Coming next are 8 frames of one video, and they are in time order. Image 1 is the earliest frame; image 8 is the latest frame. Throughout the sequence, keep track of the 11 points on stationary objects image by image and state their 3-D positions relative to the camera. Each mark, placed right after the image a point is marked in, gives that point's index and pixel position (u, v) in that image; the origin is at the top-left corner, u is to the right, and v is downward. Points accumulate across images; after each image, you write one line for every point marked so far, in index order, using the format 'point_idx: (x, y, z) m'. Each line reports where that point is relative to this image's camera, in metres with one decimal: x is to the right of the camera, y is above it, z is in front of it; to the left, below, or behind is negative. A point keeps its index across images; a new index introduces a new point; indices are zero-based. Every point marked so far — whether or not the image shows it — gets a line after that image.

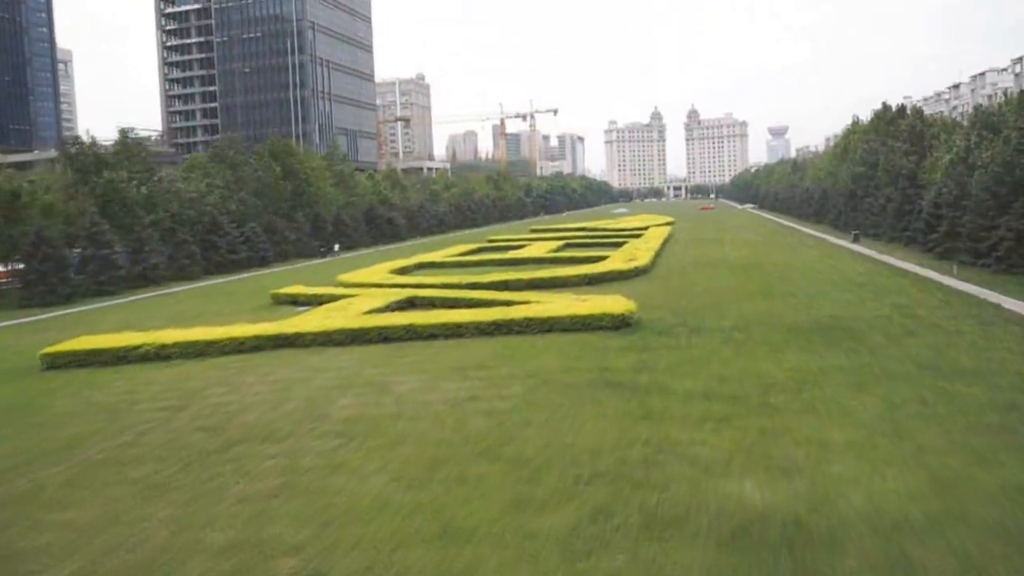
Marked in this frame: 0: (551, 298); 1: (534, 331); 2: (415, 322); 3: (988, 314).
0: (+0.7, -0.2, +18.1) m
1: (+0.3, -0.7, +15.6) m
2: (-1.5, -0.5, +15.7) m
3: (+8.1, -0.5, +17.3) m
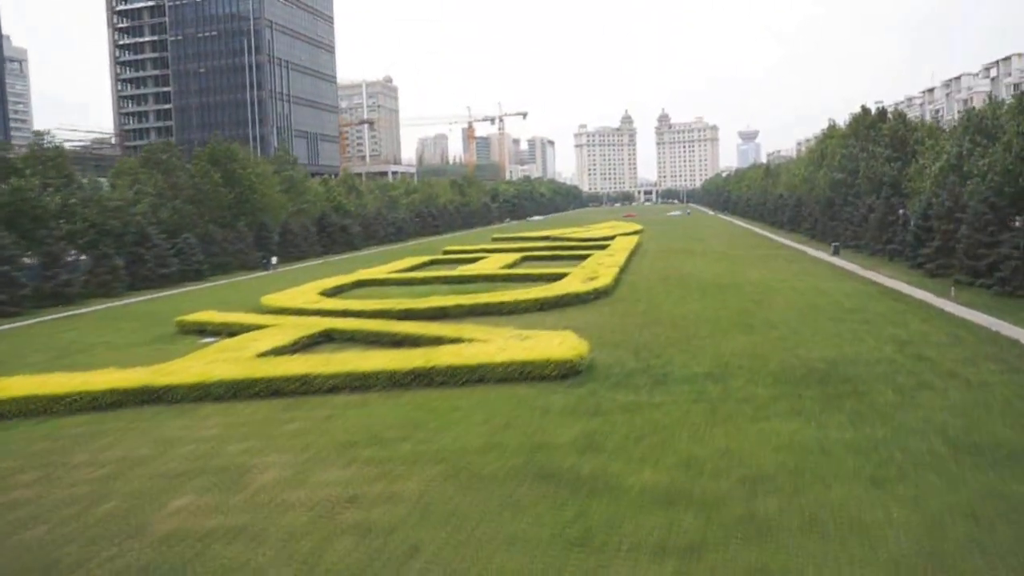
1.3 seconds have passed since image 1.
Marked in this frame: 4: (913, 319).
0: (-0.4, -0.7, +15.1) m
1: (-0.6, -1.2, +12.6) m
2: (-2.5, -1.0, +12.7) m
3: (+7.0, -1.0, +14.5) m
4: (+7.3, -0.6, +18.5) m
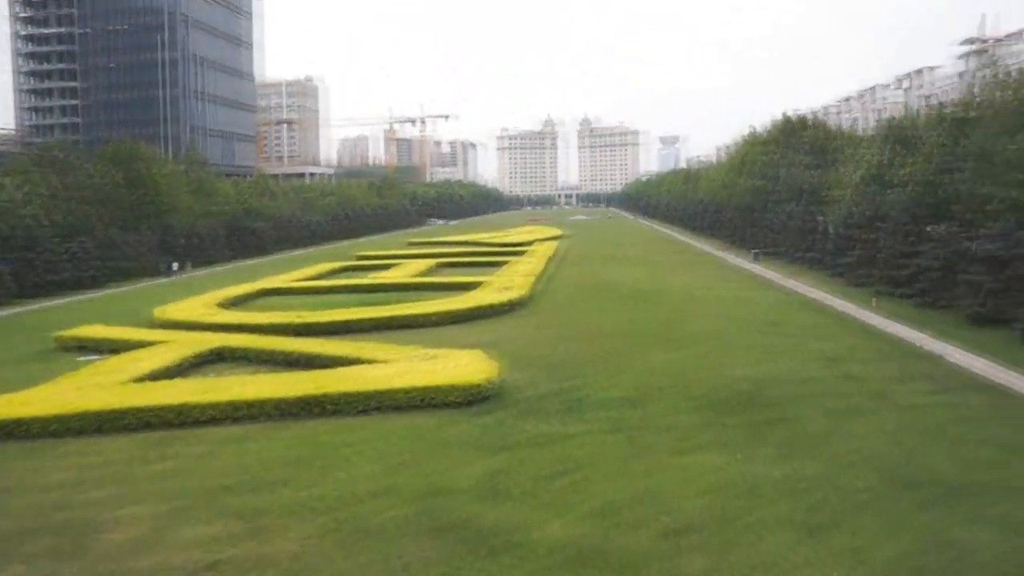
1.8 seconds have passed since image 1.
0: (-1.7, -0.9, +14.0) m
1: (-1.8, -1.4, +11.4) m
2: (-3.6, -1.2, +11.4) m
3: (+5.8, -1.2, +13.9) m
4: (+5.7, -0.8, +17.9) m
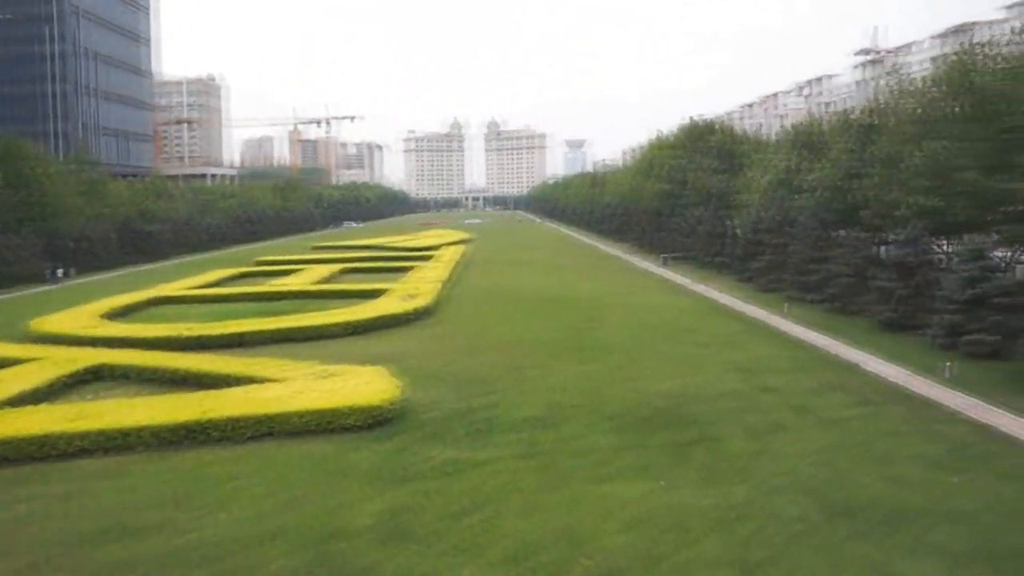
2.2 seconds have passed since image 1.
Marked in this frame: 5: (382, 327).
0: (-2.9, -1.0, +12.9) m
1: (-2.7, -1.5, +10.4) m
2: (-4.6, -1.4, +10.2) m
3: (+4.5, -1.3, +13.5) m
4: (+4.1, -0.9, +17.5) m
5: (-2.4, -0.7, +18.6) m
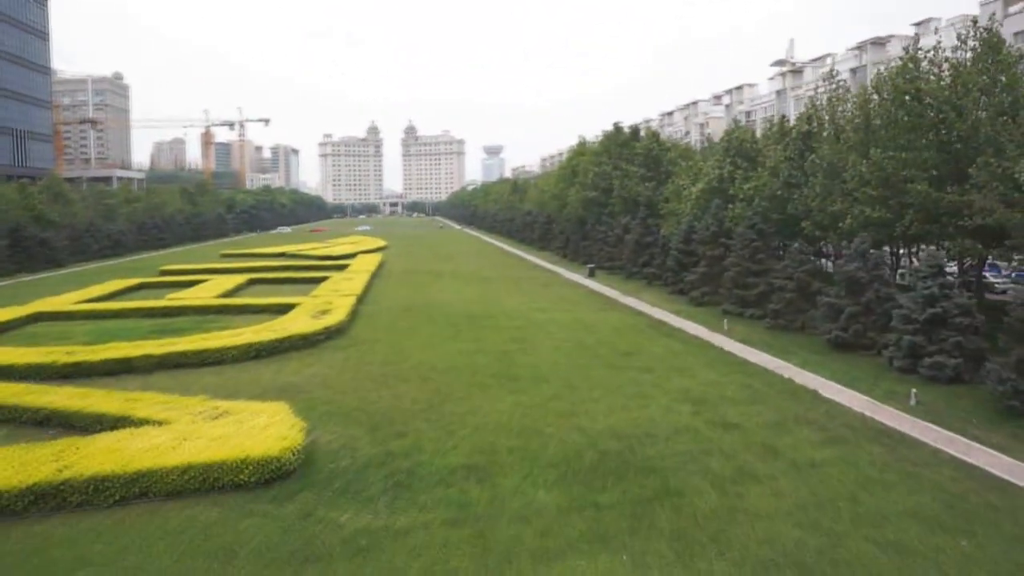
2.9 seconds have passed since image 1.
0: (-3.7, -1.3, +11.0) m
1: (-3.3, -1.7, +8.4) m
2: (-5.1, -1.6, +8.1) m
3: (+3.7, -1.6, +12.1) m
4: (+2.9, -1.2, +16.1) m
5: (-3.7, -1.0, +16.7) m
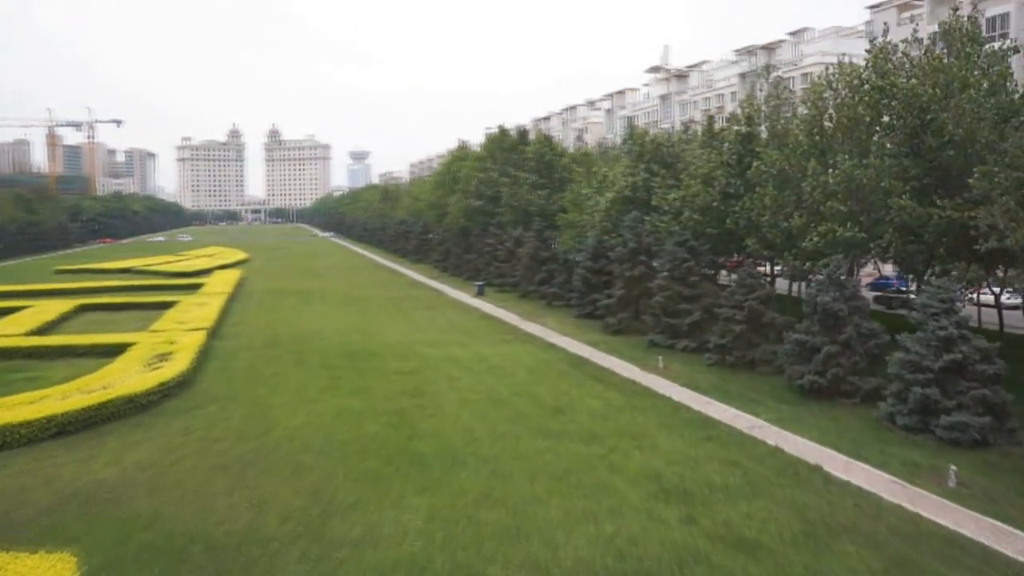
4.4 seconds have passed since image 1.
0: (-4.1, -1.8, +6.6) m
1: (-3.5, -2.3, +4.1) m
2: (-5.2, -2.1, +3.5) m
3: (+3.0, -2.1, +8.7) m
4: (+1.7, -1.7, +12.5) m
5: (-4.9, -1.6, +12.2) m
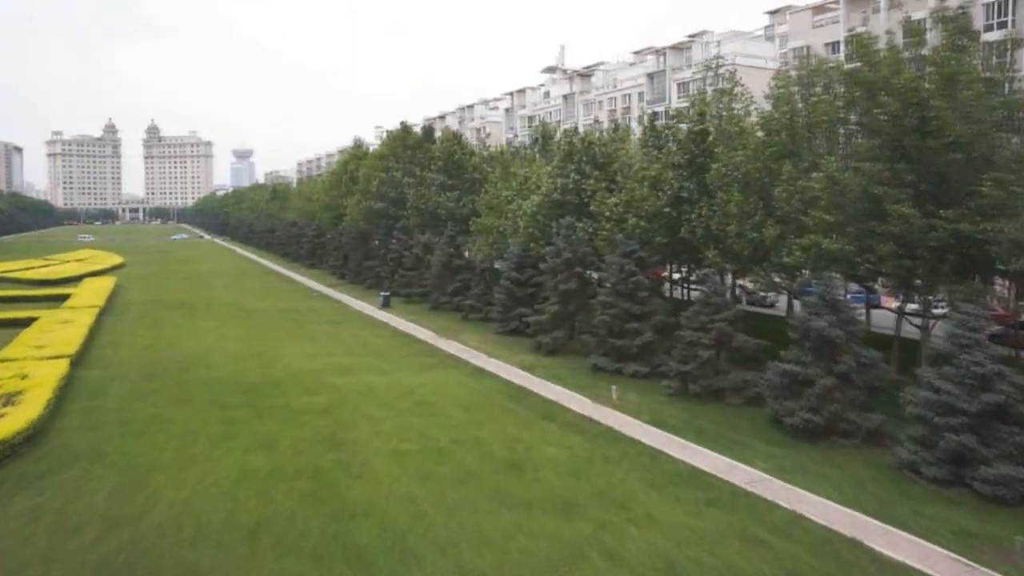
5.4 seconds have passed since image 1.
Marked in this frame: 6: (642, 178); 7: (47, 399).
0: (-3.9, -2.1, +3.6) m
1: (-3.0, -2.5, +1.2) m
2: (-4.7, -2.4, +0.4) m
3: (+2.9, -2.3, +6.5) m
4: (+1.3, -2.0, +10.1) m
5: (-5.3, -1.9, +9.1) m
6: (+2.4, +2.0, +18.5) m
7: (-5.8, -1.4, +12.7) m
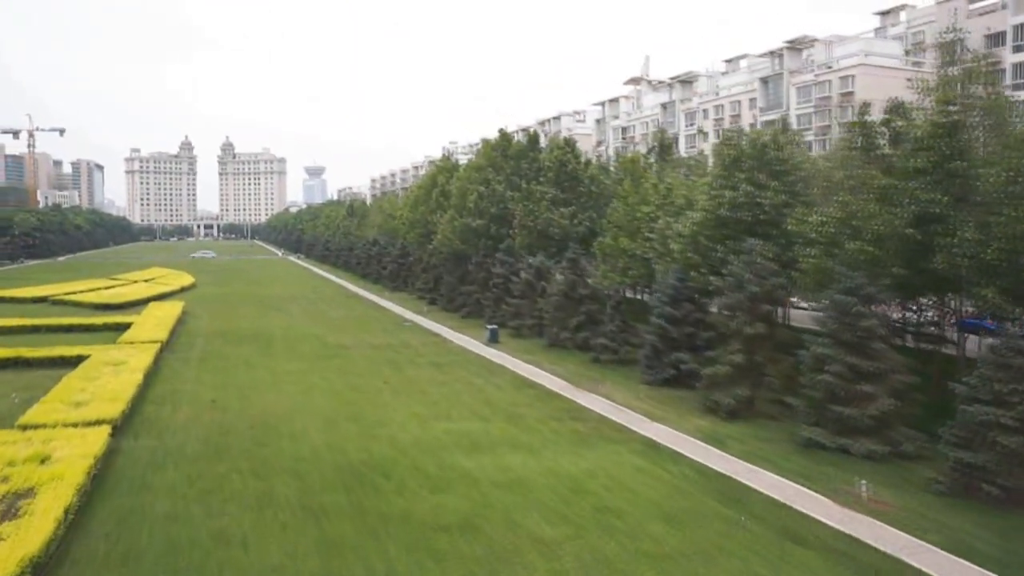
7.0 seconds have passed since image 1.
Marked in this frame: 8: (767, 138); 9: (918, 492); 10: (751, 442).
0: (-2.5, -2.4, -0.6) m
1: (-1.7, -2.8, -3.0) m
2: (-3.4, -2.7, -3.7) m
3: (+4.5, -2.8, +1.8) m
4: (+3.1, -2.5, +5.6) m
5: (-3.5, -2.3, +5.1) m
6: (+4.8, +1.4, +13.9) m
7: (-3.8, -1.8, +8.7) m
8: (+4.4, +2.6, +17.4) m
9: (+4.3, -2.2, +10.9) m
10: (+3.1, -2.1, +13.3) m
